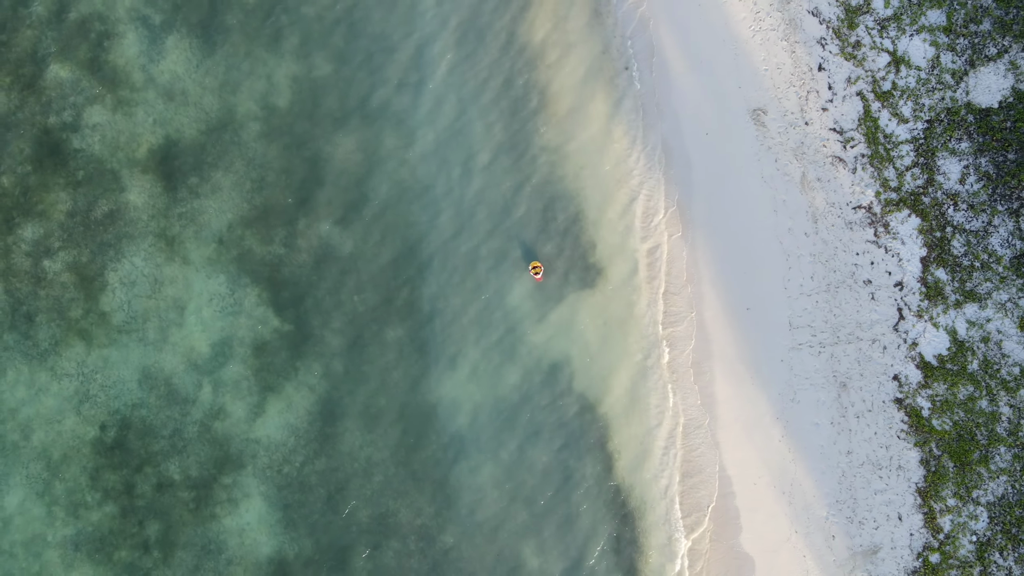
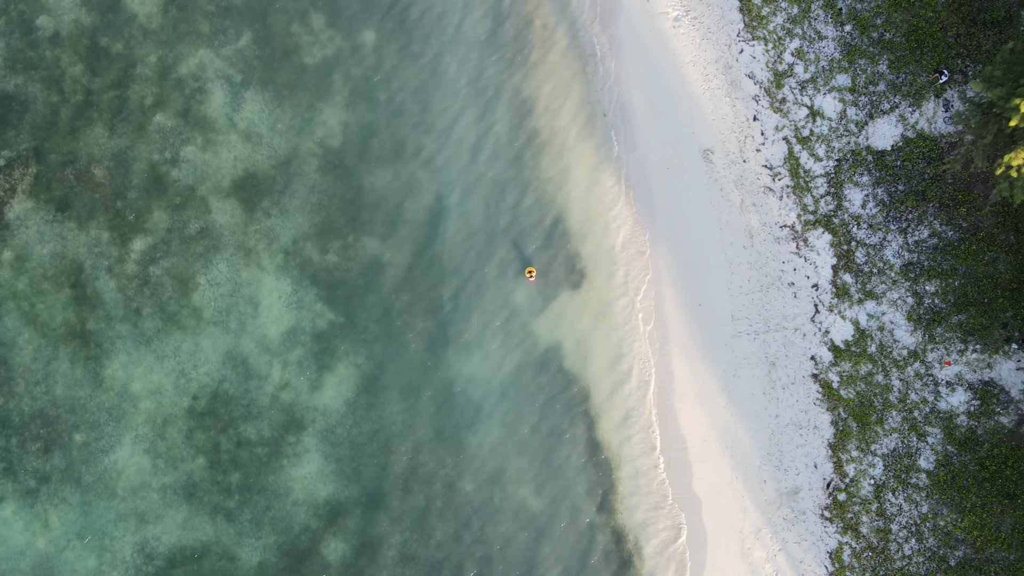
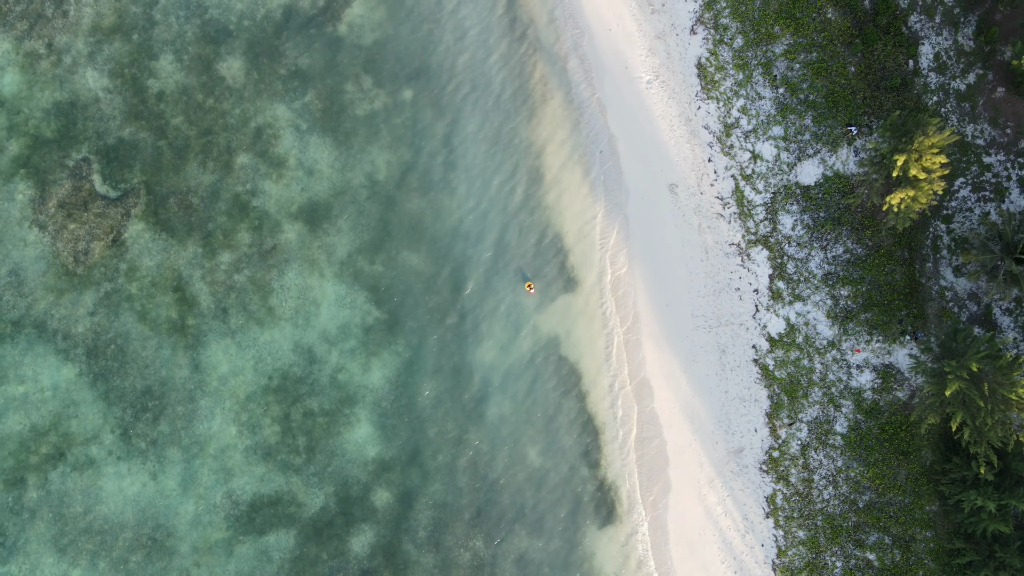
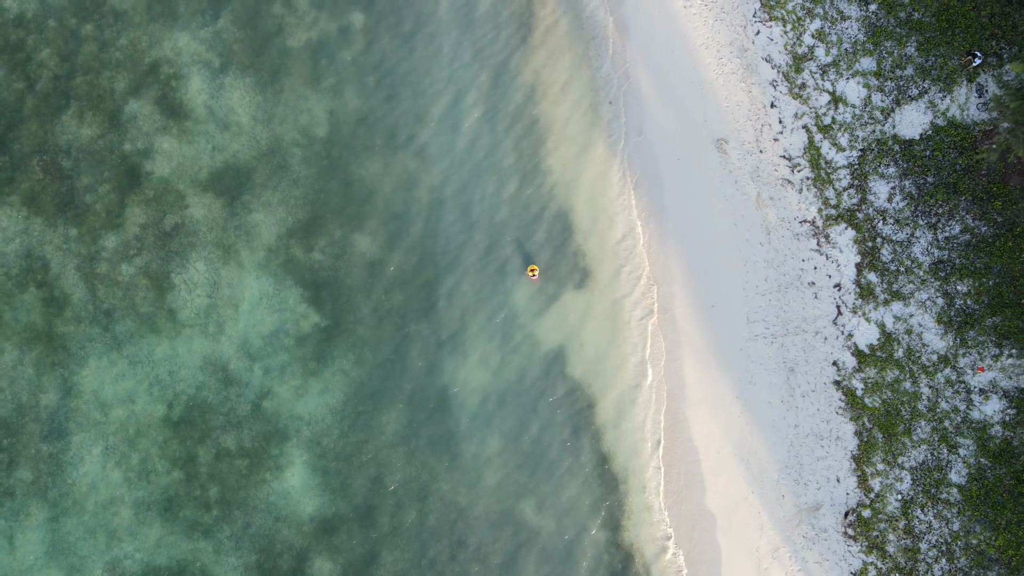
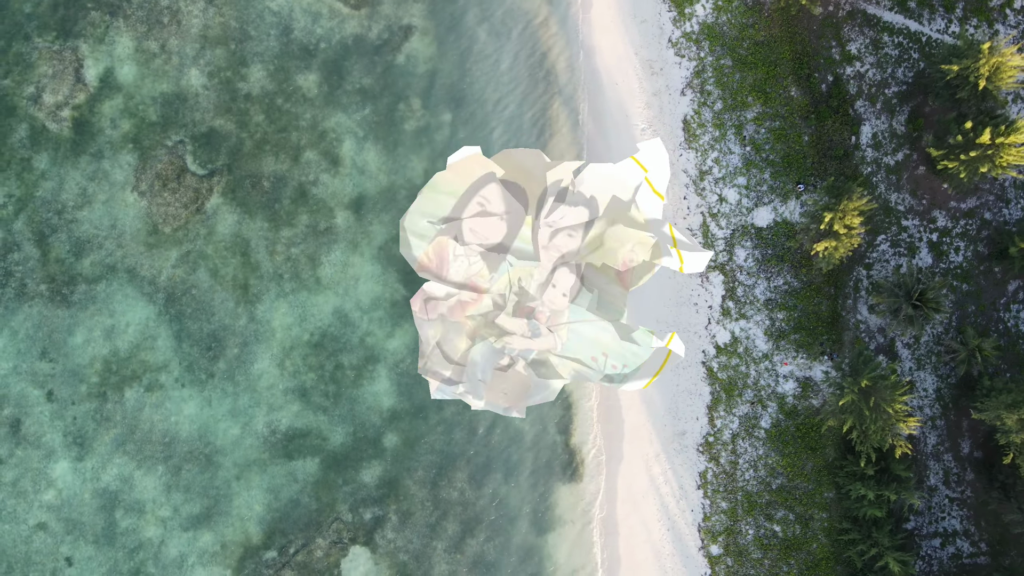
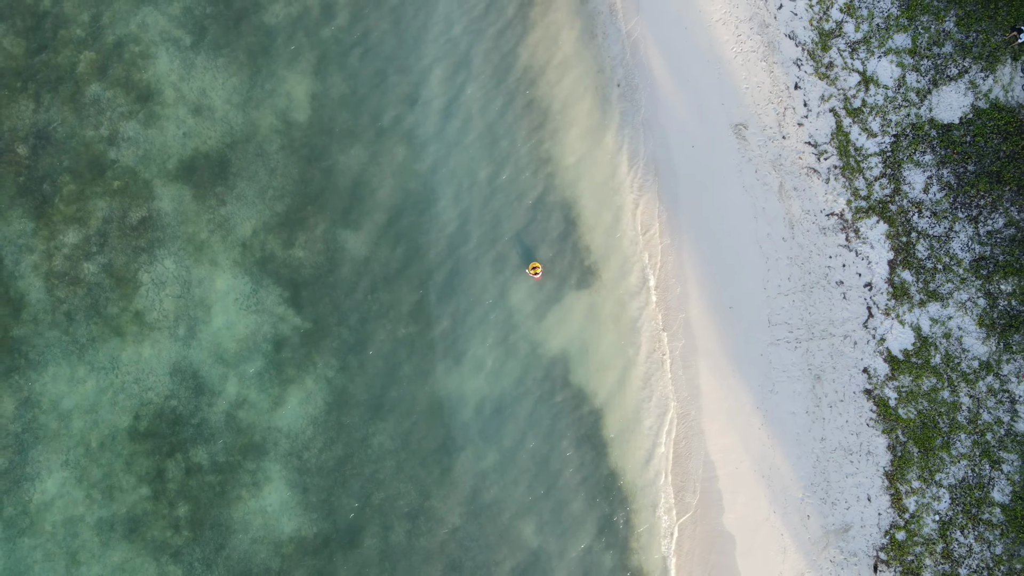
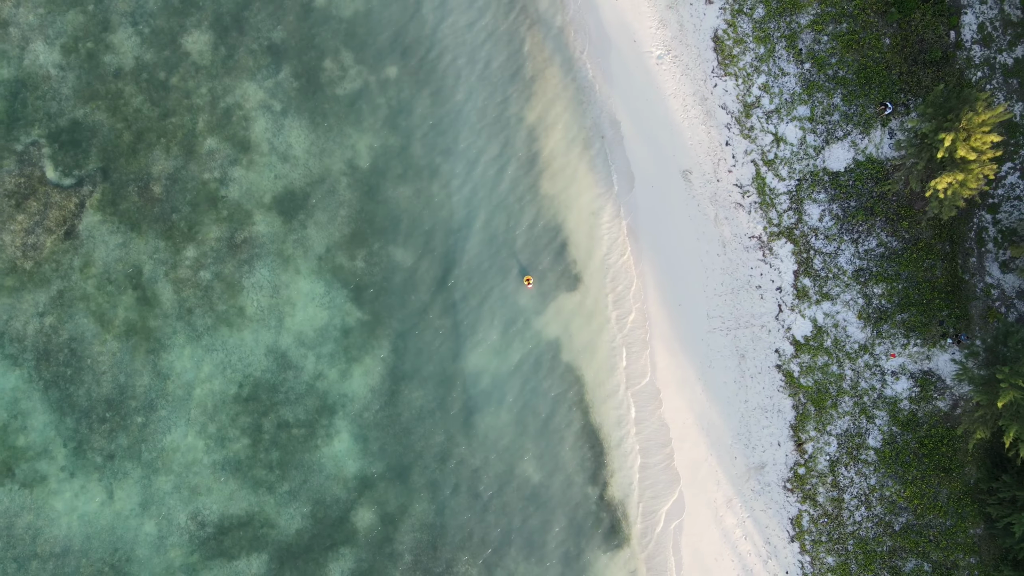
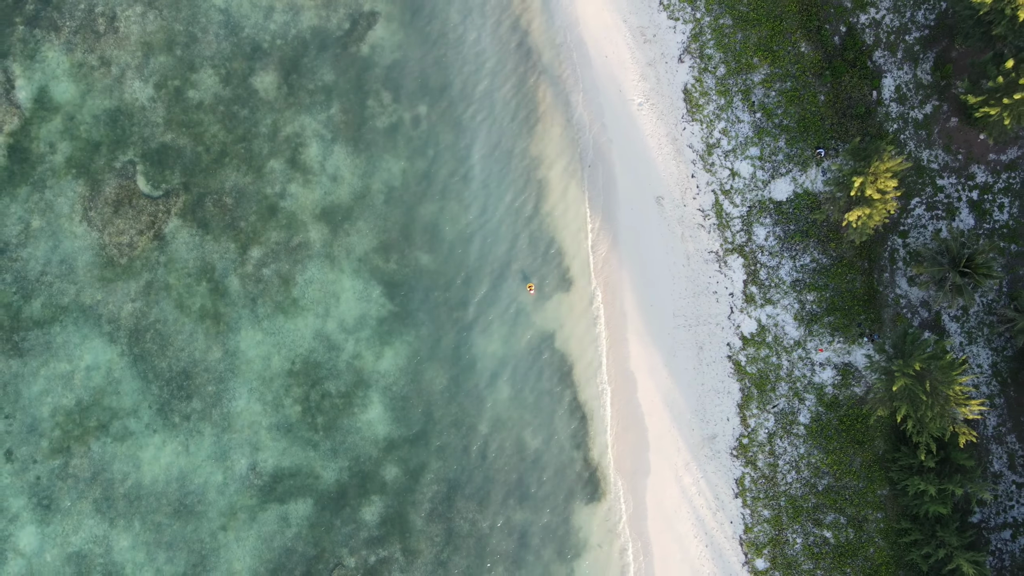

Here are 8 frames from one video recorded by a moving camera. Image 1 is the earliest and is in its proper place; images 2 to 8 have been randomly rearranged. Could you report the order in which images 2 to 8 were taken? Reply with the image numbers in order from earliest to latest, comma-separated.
6, 4, 2, 7, 3, 8, 5
